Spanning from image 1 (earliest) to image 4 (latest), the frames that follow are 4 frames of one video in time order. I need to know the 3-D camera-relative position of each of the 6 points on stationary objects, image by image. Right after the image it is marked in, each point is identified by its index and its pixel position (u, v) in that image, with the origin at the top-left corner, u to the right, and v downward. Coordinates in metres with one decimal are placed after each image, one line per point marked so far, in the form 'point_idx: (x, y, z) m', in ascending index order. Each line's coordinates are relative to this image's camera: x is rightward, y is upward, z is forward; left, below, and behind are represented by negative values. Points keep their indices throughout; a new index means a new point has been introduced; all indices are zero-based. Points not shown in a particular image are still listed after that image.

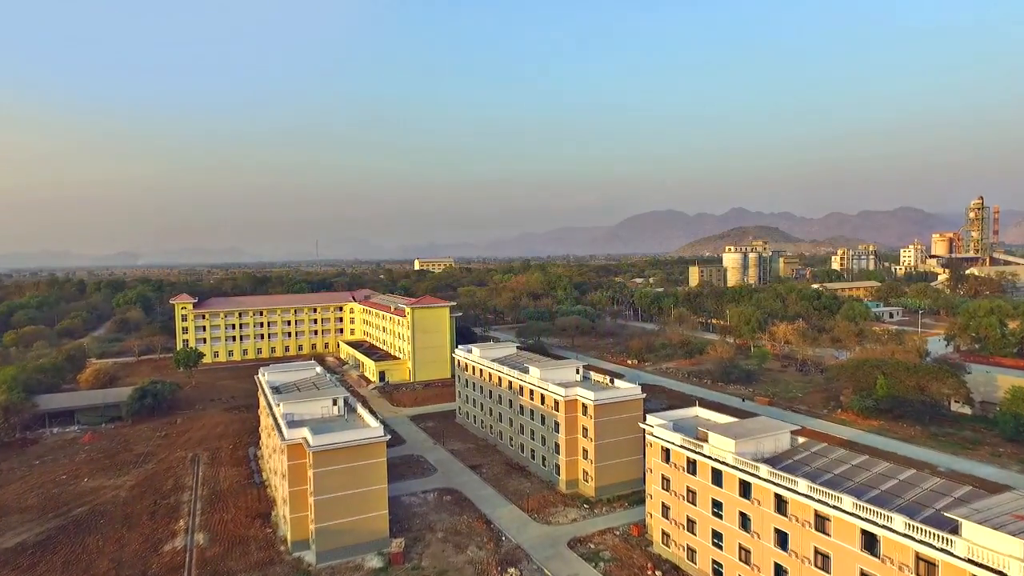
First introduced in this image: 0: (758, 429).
0: (+7.6, -4.4, +19.2) m
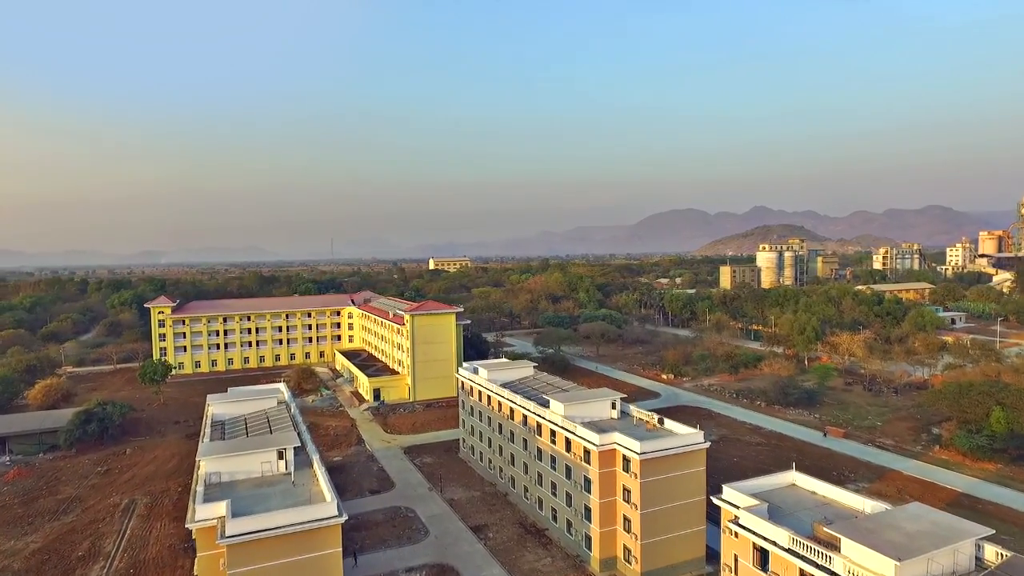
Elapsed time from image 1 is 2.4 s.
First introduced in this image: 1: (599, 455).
0: (+7.9, -4.7, +11.8) m
1: (+2.8, -5.4, +19.9) m
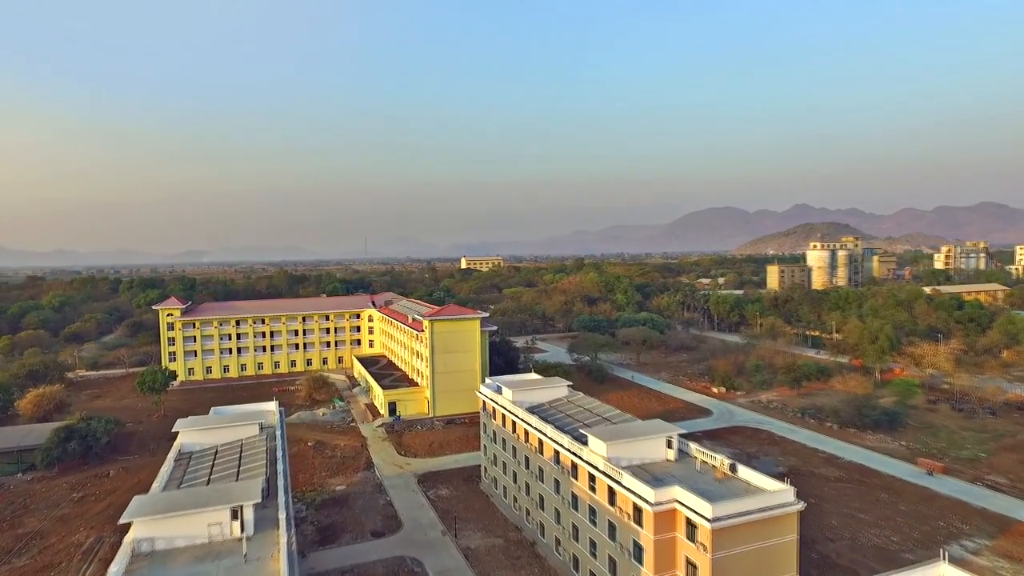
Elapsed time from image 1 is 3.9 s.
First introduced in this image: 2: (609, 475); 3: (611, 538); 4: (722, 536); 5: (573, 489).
0: (+8.1, -4.9, +6.7) m
1: (+3.4, -5.6, +15.1) m
2: (+2.6, -5.1, +16.8) m
3: (+2.7, -6.8, +16.9) m
4: (+4.8, -5.7, +14.1) m
5: (+1.8, -6.1, +18.9) m
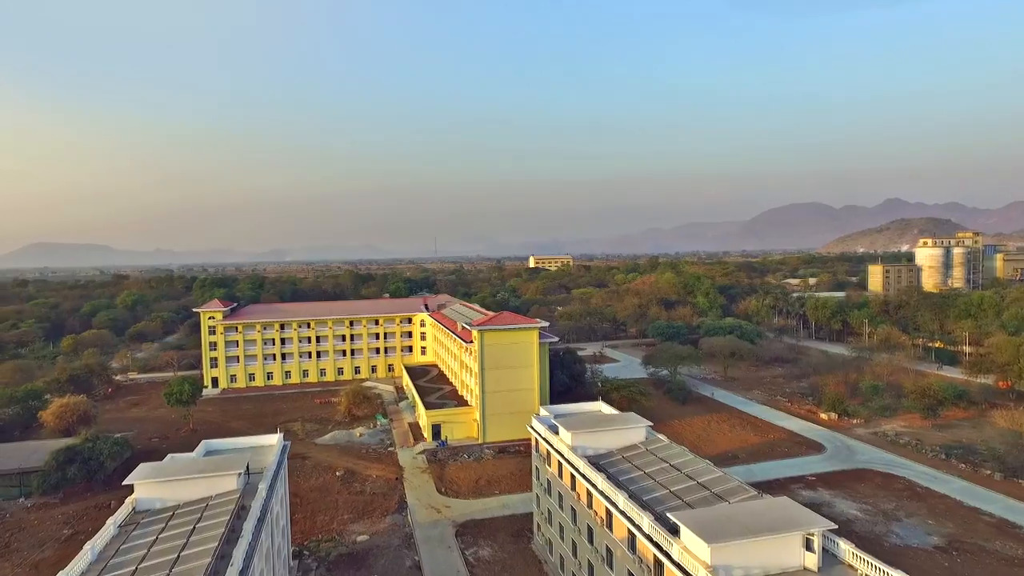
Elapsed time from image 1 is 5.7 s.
0: (+7.8, -5.2, 0.0) m
1: (+4.1, -5.9, +8.9) m
2: (+3.5, -5.4, +10.7) m
3: (+3.6, -7.1, +10.8) m
4: (+5.4, -5.9, +7.8) m
5: (+3.0, -6.4, +12.8) m
